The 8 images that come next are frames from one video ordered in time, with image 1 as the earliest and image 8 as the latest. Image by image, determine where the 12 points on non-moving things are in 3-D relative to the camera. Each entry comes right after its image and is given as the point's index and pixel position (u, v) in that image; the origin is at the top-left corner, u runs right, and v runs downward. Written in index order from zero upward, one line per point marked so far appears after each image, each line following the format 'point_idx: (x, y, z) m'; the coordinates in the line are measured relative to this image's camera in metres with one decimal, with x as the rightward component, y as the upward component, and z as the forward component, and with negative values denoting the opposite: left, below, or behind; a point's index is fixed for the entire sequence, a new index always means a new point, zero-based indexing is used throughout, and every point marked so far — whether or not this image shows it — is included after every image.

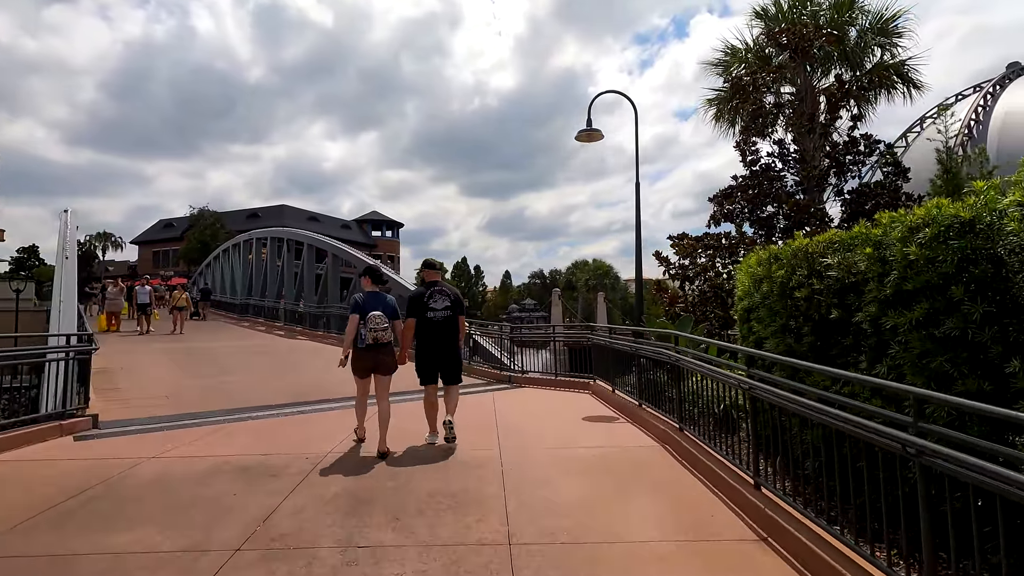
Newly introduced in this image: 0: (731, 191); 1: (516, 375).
0: (+4.8, +2.2, +12.0) m
1: (0.0, -1.7, +10.3) m
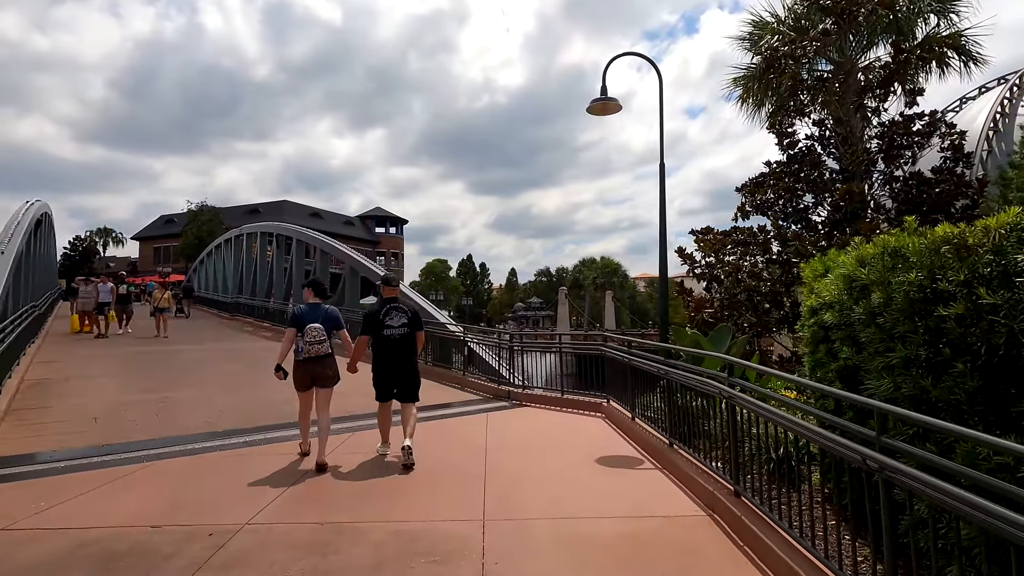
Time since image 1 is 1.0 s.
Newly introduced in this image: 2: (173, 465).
0: (+4.9, +2.1, +10.5) m
1: (0.0, -1.7, +8.9) m
2: (-3.3, -1.7, +5.3) m
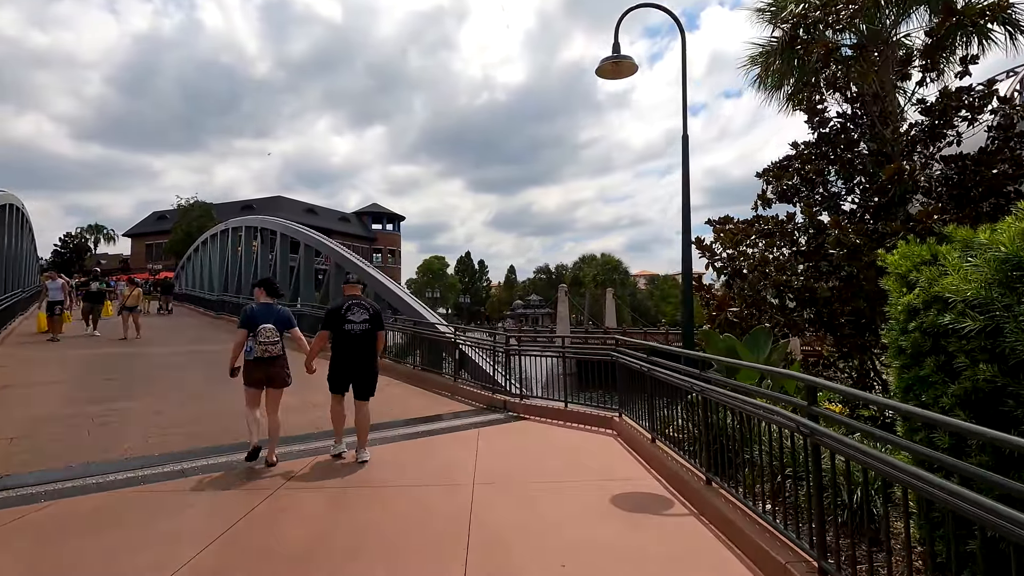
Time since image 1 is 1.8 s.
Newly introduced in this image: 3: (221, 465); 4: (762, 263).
0: (+4.8, +2.2, +9.4) m
1: (0.0, -1.7, +7.8) m
2: (-3.4, -1.7, +4.2) m
3: (-2.8, -1.7, +5.1) m
4: (+3.8, +0.4, +8.2) m
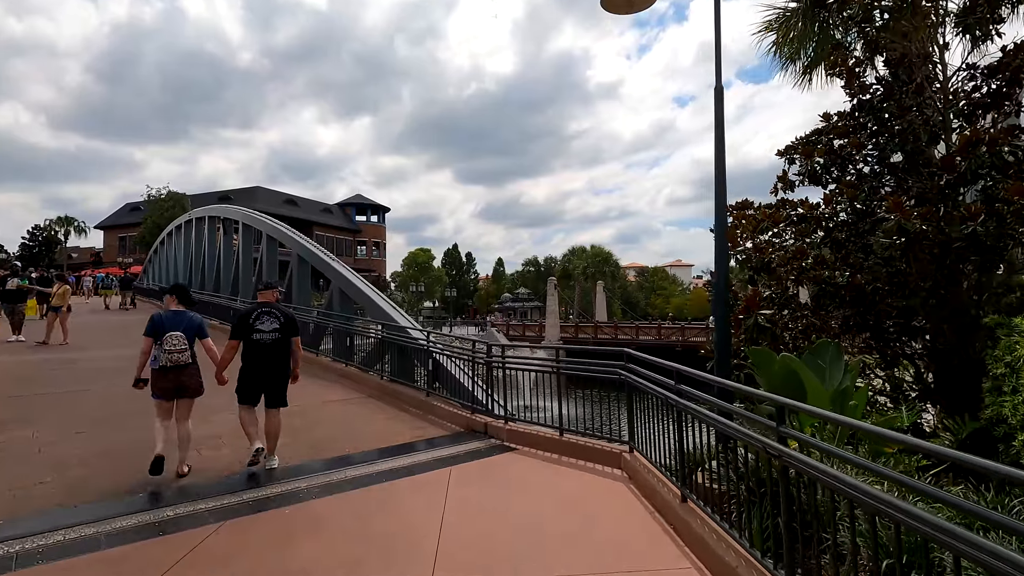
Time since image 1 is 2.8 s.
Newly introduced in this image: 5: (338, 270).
0: (+4.6, +2.2, +8.1) m
1: (-0.2, -1.7, +6.4) m
2: (-3.5, -1.7, +2.7) m
3: (-2.9, -1.7, +3.7) m
4: (+3.6, +0.4, +6.9) m
5: (-3.5, +0.4, +10.8) m
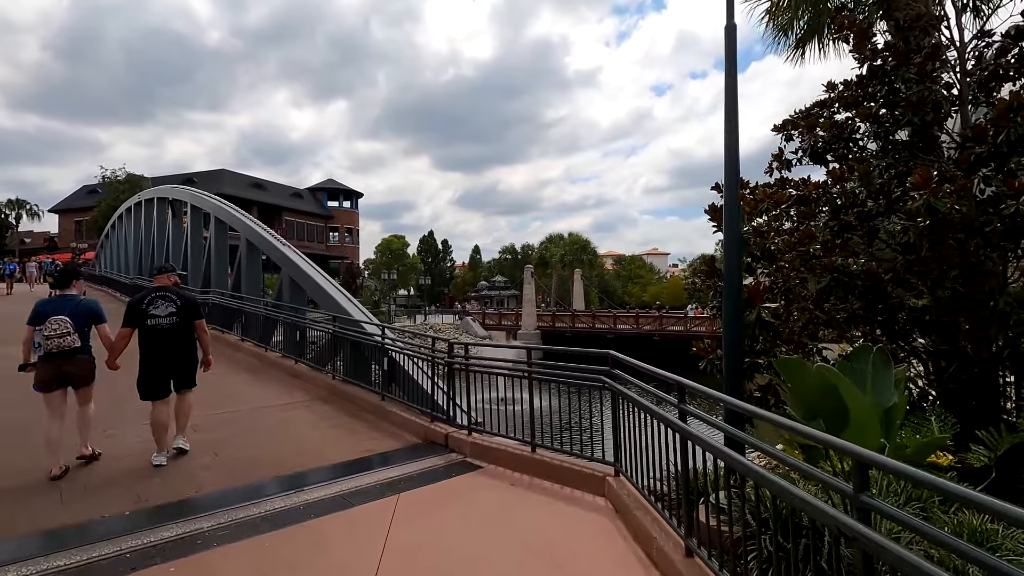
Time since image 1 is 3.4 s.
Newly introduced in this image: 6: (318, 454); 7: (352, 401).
0: (+4.1, +2.4, +7.3) m
1: (-0.6, -1.5, +5.5) m
2: (-3.7, -1.7, +1.7) m
3: (-3.2, -1.7, +2.7) m
4: (+3.2, +0.5, +6.1) m
5: (-4.1, +0.6, +9.7) m
6: (-2.0, -1.7, +5.6) m
7: (-2.1, -1.5, +7.1) m
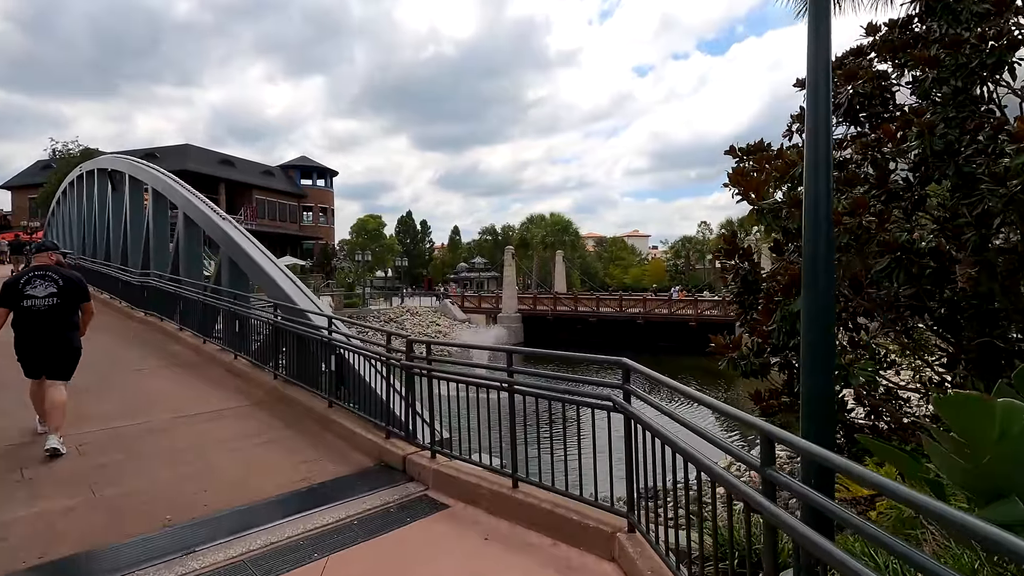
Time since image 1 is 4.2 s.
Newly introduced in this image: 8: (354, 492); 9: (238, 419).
0: (+3.9, +2.6, +6.1) m
1: (-0.8, -1.4, +4.3) m
2: (-3.7, -1.7, +0.4) m
3: (-3.3, -1.6, +1.4) m
4: (+3.0, +0.7, +4.9) m
5: (-4.4, +0.9, +8.3) m
6: (-2.2, -1.6, +4.3) m
7: (-2.4, -1.3, +5.8) m
8: (-1.2, -1.6, +4.1) m
9: (-2.8, -1.4, +5.6) m
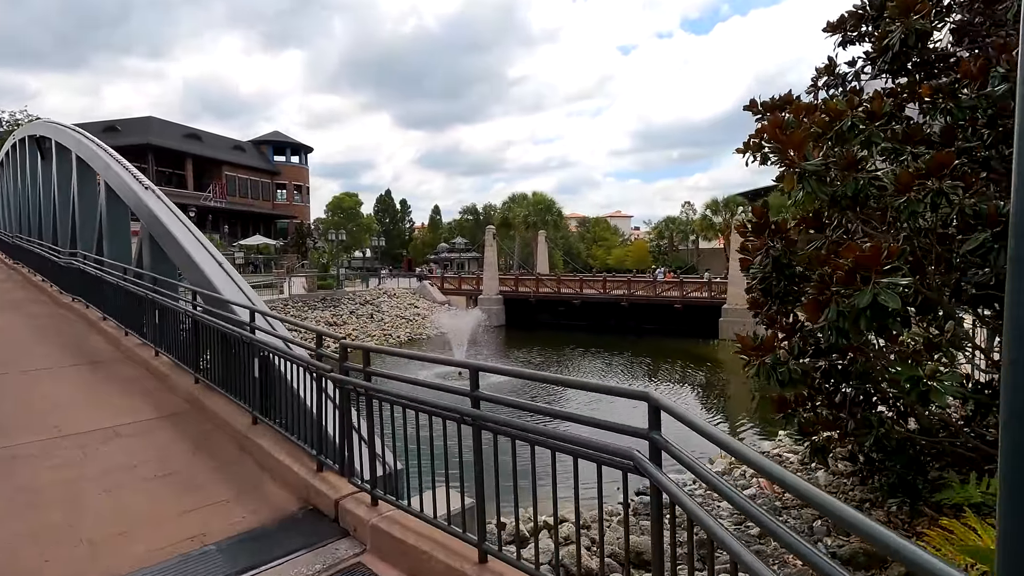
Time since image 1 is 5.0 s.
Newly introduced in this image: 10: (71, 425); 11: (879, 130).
0: (+3.6, +2.7, +5.0) m
1: (-1.0, -1.3, +3.2) m
2: (-3.8, -1.7, -0.8) m
3: (-3.4, -1.6, +0.2) m
4: (+2.8, +0.8, +3.9) m
5: (-4.7, +1.1, +7.0) m
6: (-2.4, -1.5, +3.2) m
7: (-2.6, -1.1, +4.7) m
8: (-1.4, -1.5, +3.0) m
9: (-3.1, -1.3, +4.4) m
10: (-3.9, -1.2, +4.8) m
11: (+2.9, +1.3, +4.4) m
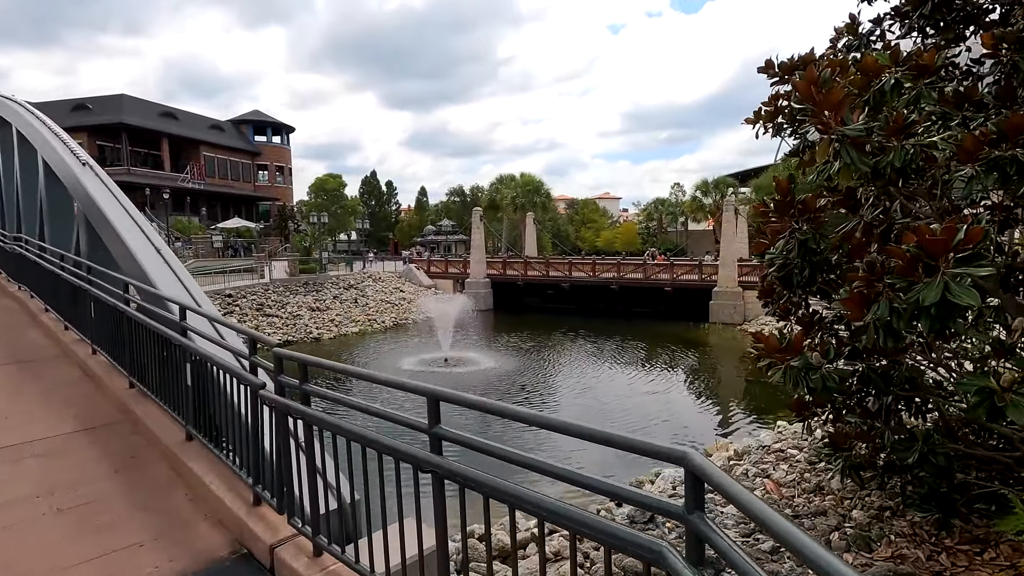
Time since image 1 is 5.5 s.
0: (+3.5, +2.8, +4.4) m
1: (-1.1, -1.3, +2.6) m
2: (-3.8, -1.9, -1.5) m
3: (-3.4, -1.7, -0.5) m
4: (+2.7, +0.8, +3.2) m
5: (-4.9, +1.2, +6.2) m
6: (-2.5, -1.5, +2.5) m
7: (-2.7, -1.1, +4.0) m
8: (-1.5, -1.5, +2.3) m
9: (-3.2, -1.2, +3.7) m
10: (-4.1, -1.2, +4.1) m
11: (+2.8, +1.3, +3.8) m
